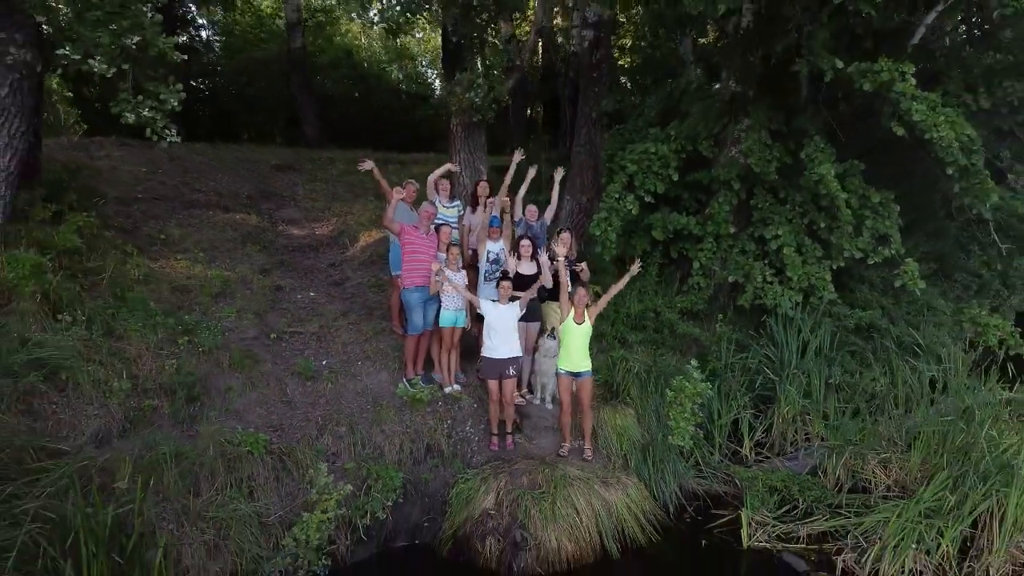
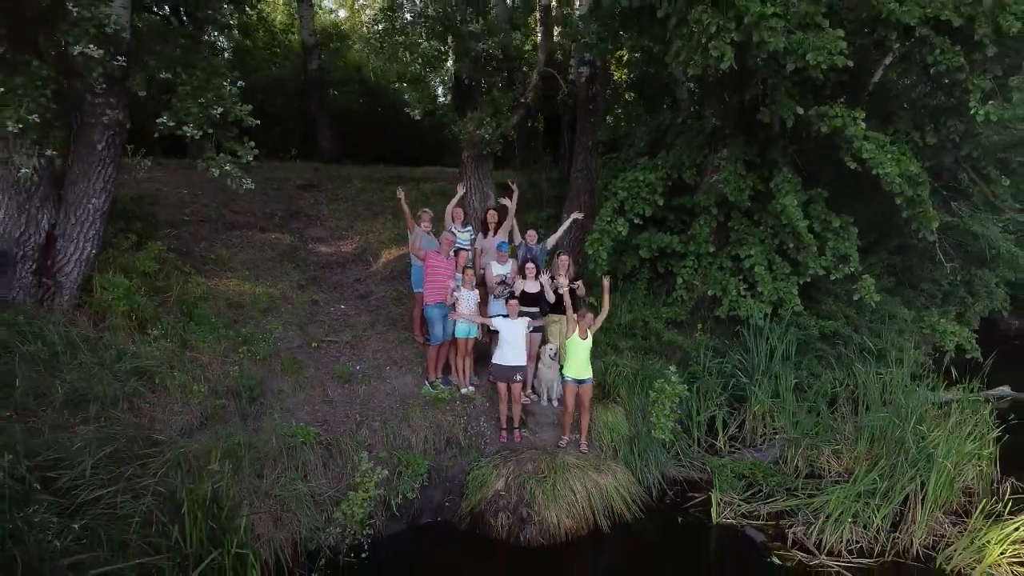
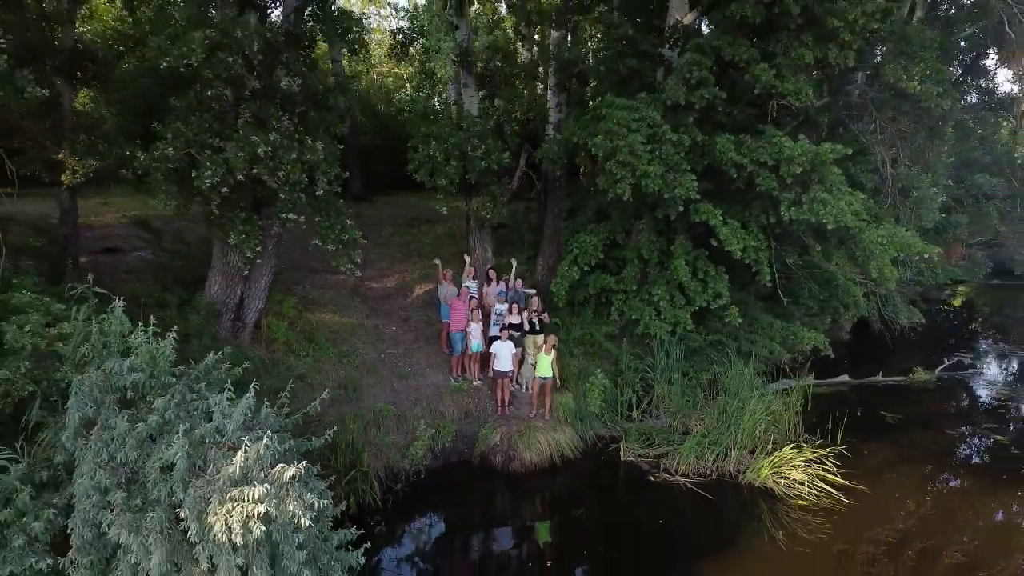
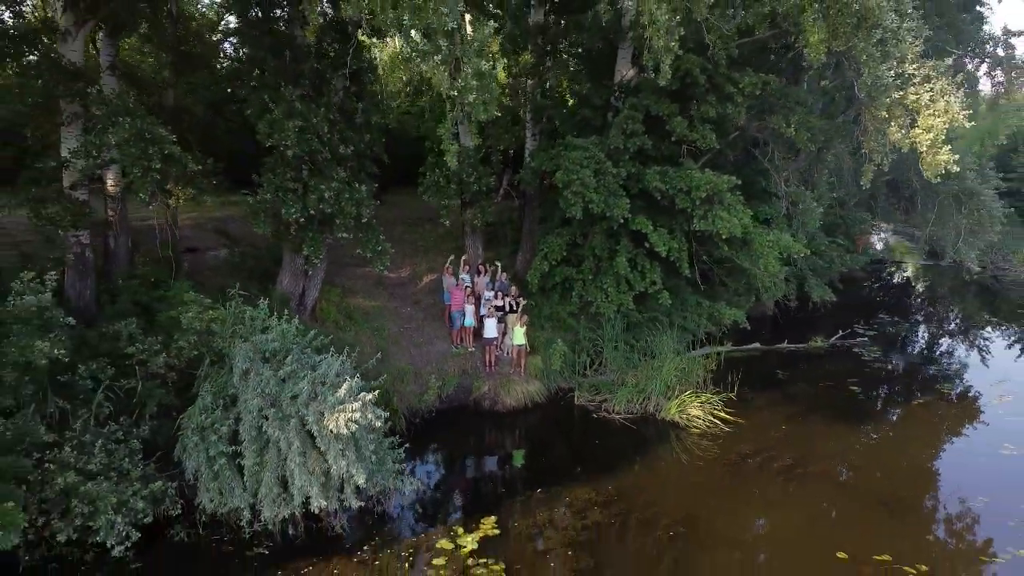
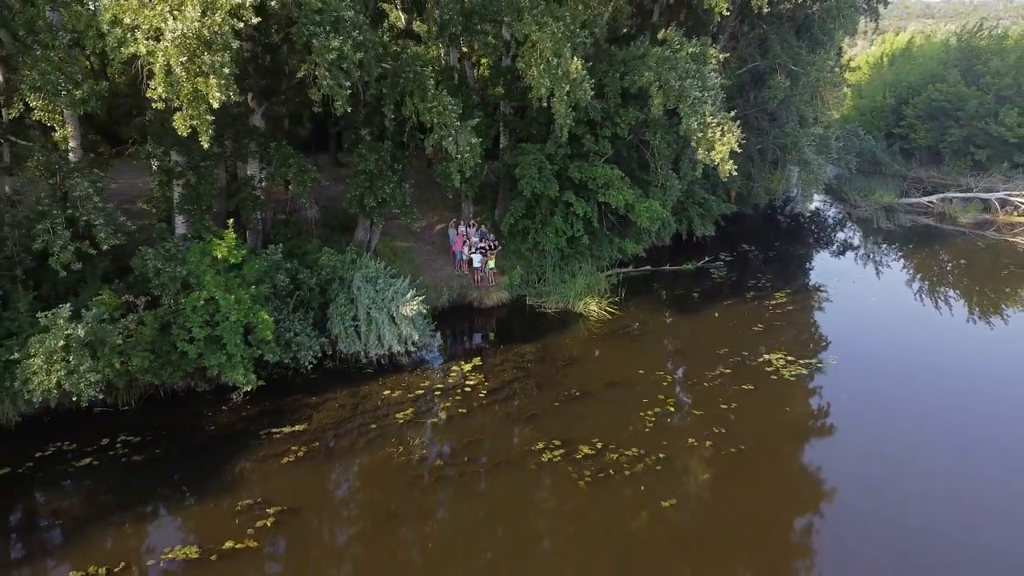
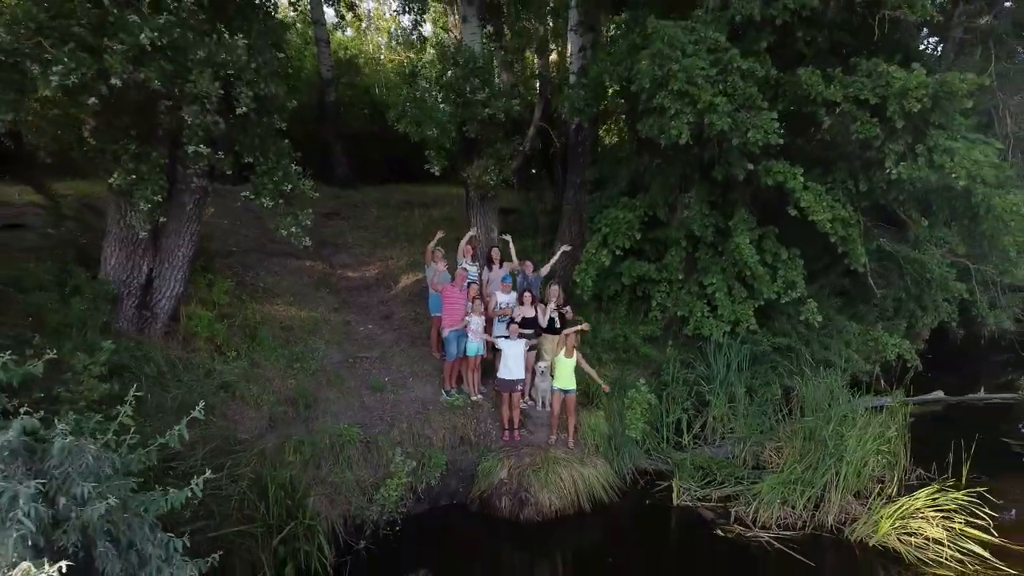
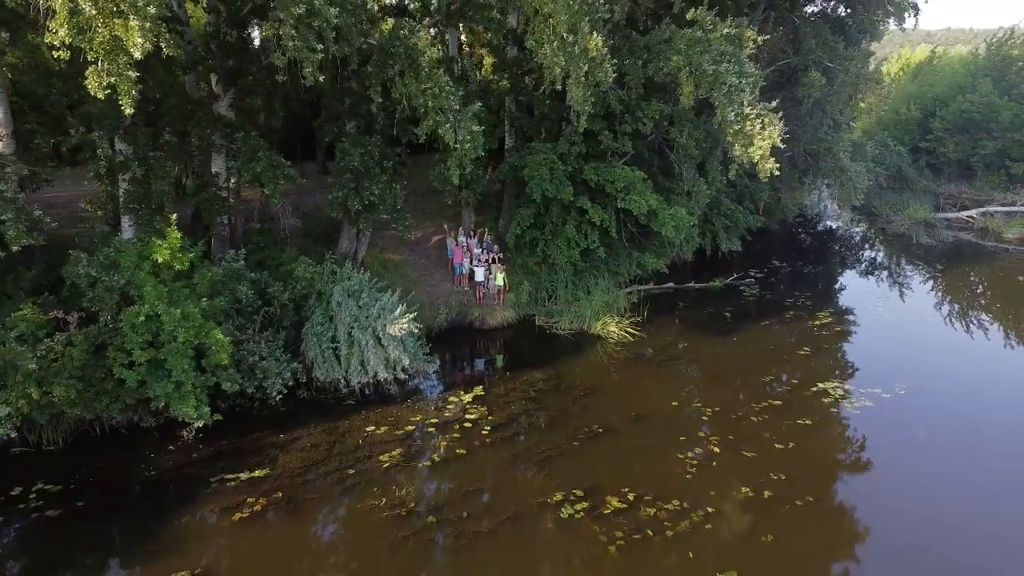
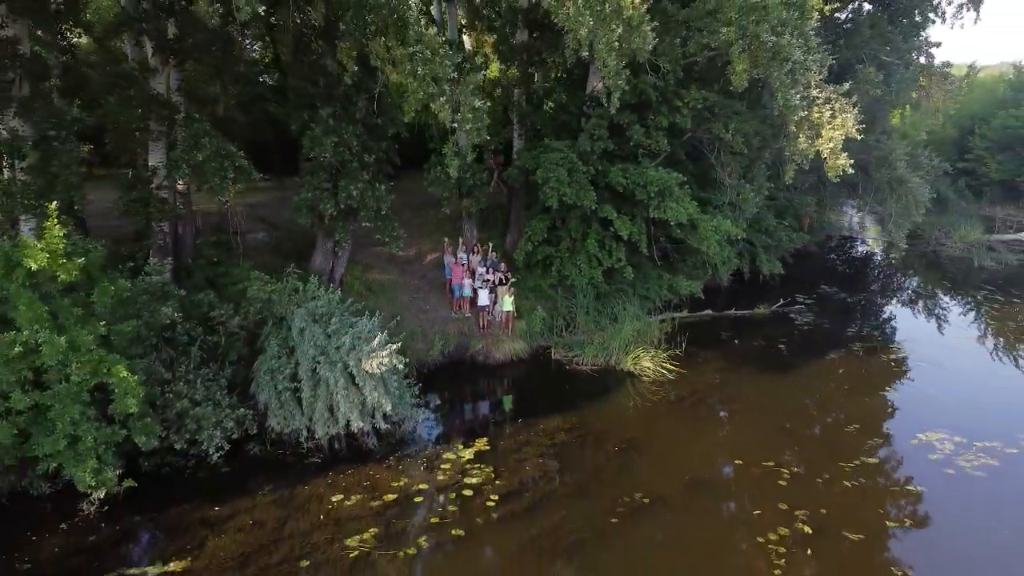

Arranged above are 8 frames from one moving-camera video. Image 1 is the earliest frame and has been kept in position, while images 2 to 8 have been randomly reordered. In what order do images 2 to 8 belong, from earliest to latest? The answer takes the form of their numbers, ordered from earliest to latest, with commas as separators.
2, 6, 3, 4, 8, 7, 5
